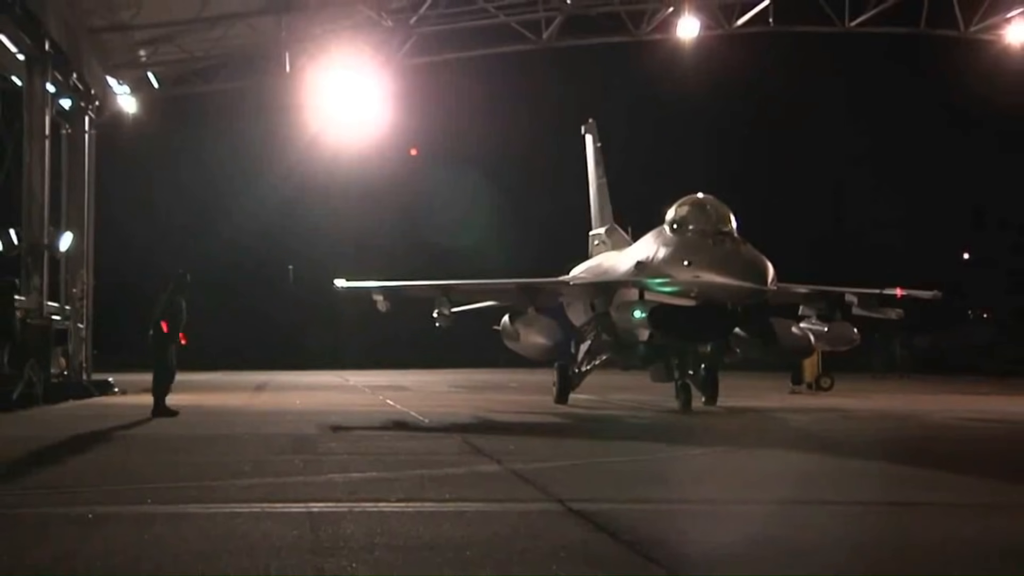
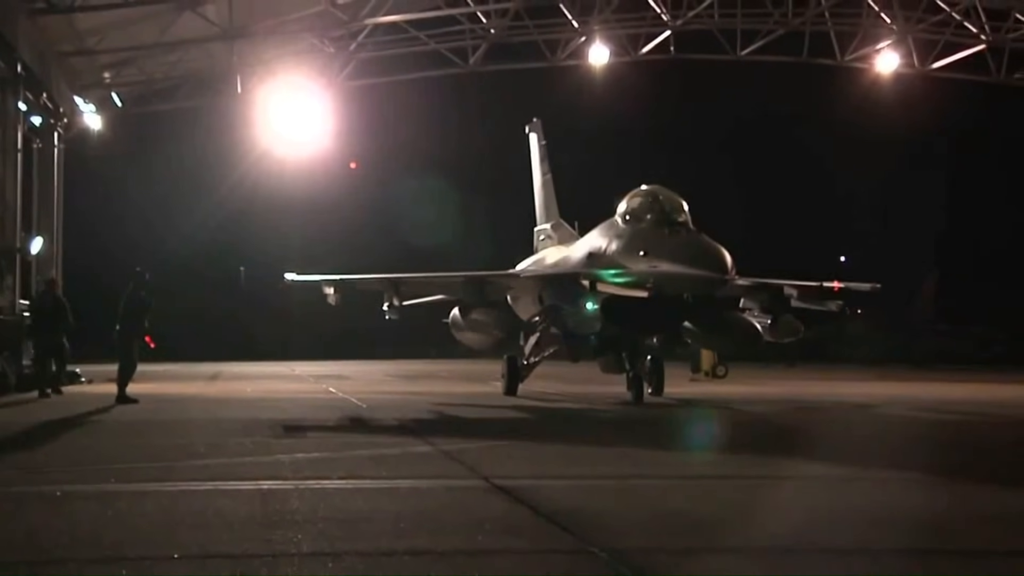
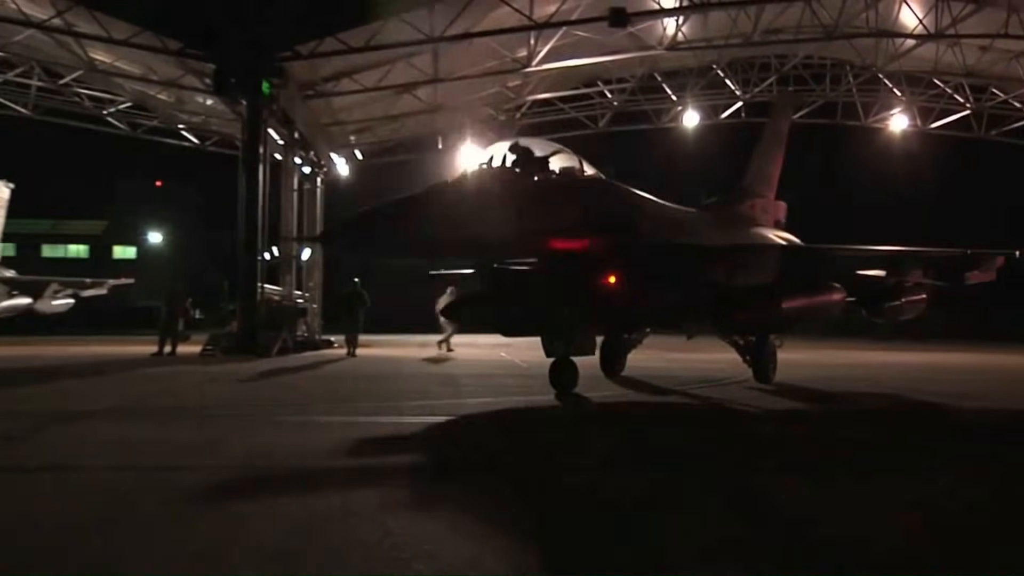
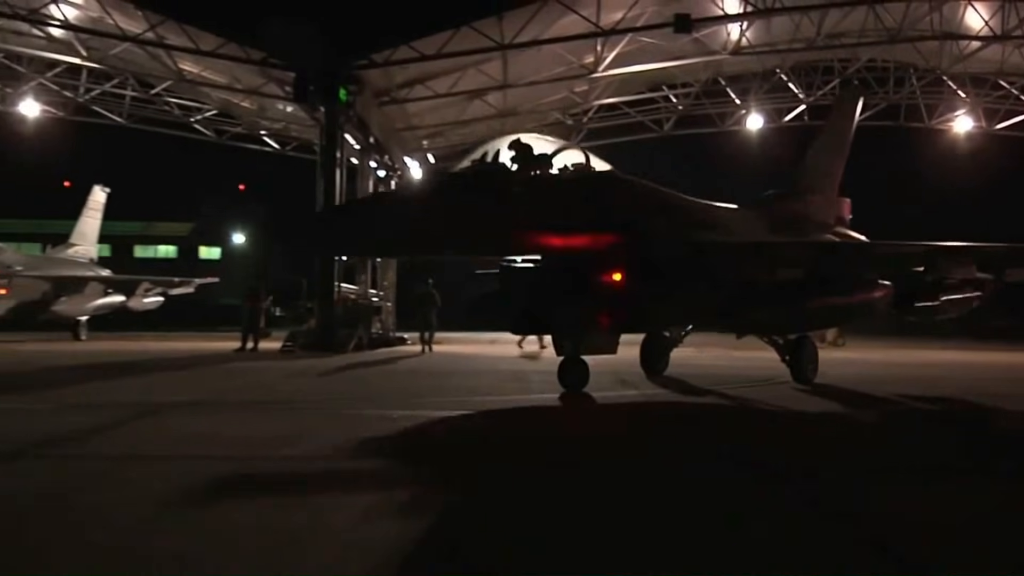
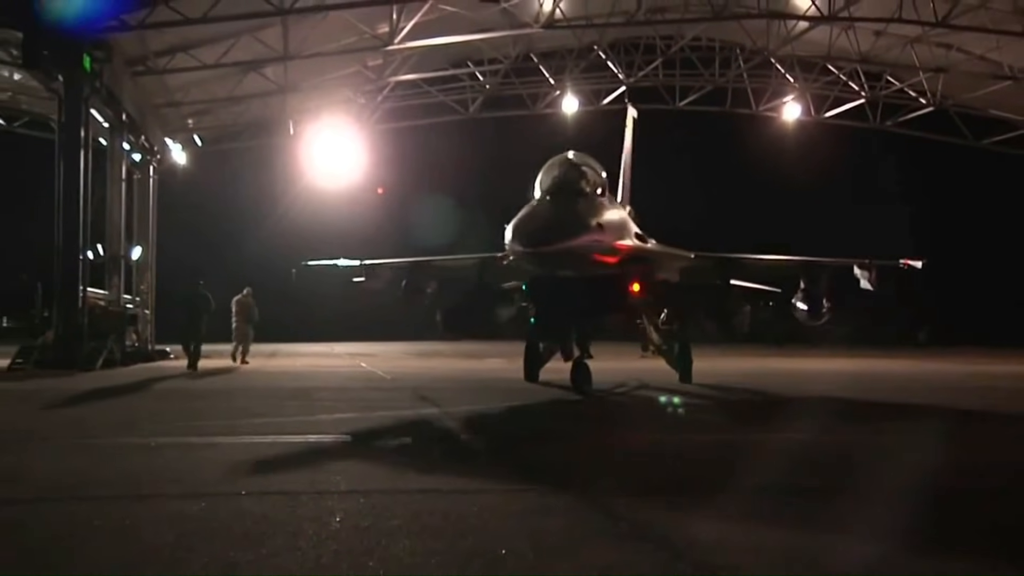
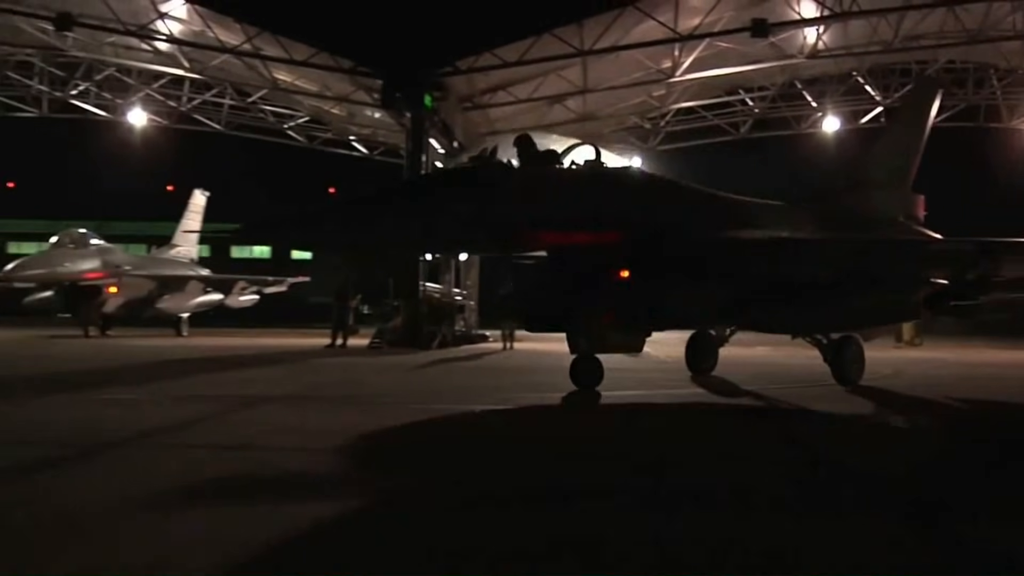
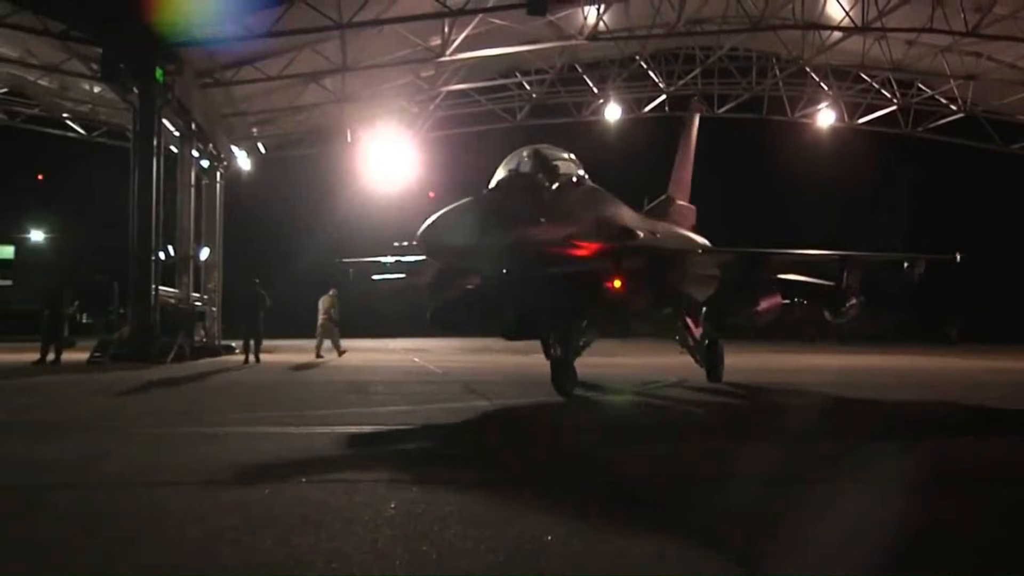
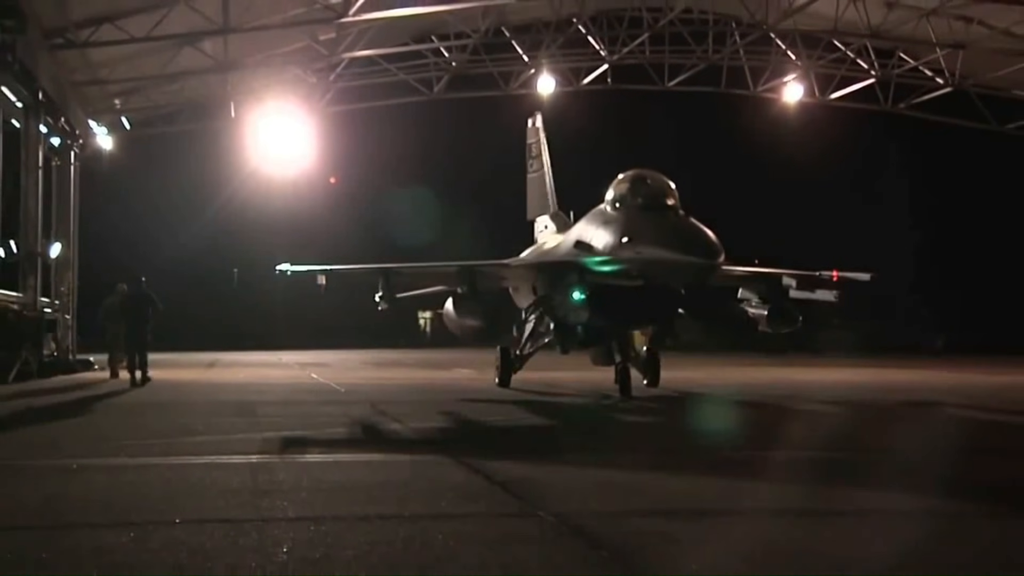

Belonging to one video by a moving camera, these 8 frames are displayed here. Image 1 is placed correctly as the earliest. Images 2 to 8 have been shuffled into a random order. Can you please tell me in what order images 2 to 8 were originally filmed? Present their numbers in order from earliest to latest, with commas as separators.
2, 8, 5, 7, 3, 4, 6
